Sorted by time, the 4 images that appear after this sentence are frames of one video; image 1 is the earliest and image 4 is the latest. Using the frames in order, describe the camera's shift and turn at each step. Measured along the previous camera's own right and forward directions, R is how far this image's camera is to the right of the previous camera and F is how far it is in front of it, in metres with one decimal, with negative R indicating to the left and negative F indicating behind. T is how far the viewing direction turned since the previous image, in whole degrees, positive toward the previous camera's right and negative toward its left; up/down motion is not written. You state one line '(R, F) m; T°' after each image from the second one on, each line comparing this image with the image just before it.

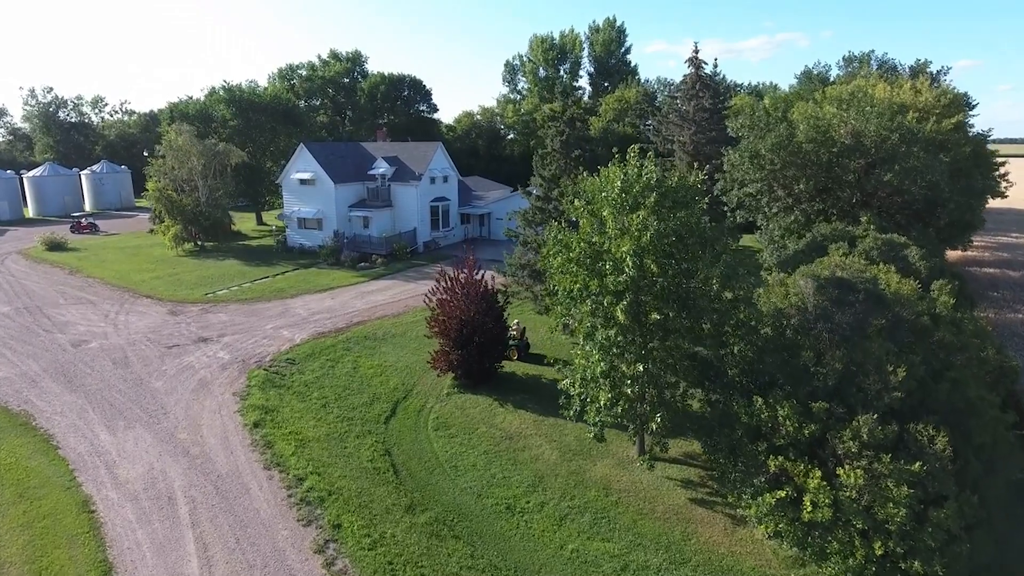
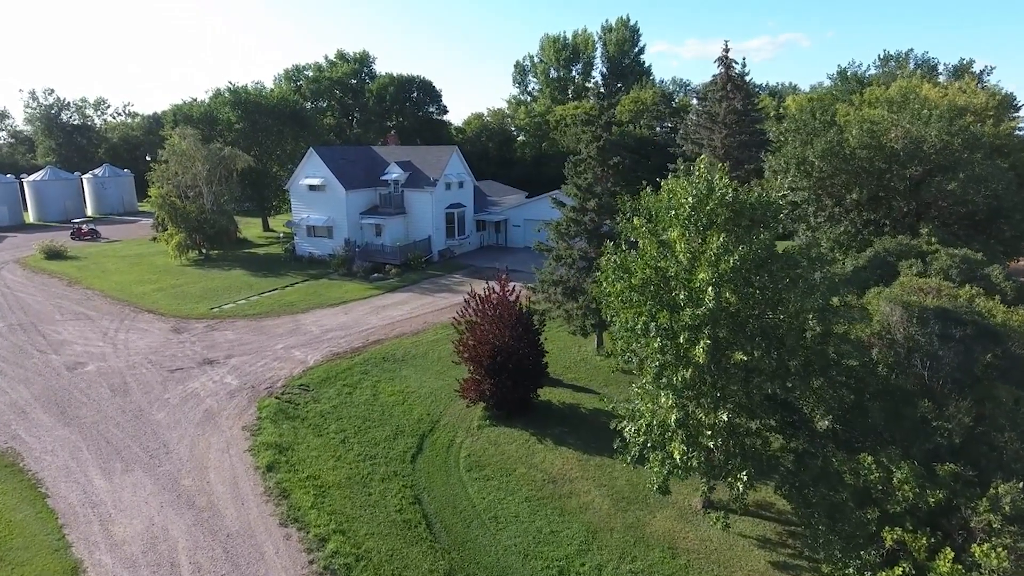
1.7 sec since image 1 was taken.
(-1.0, +1.8) m; 0°
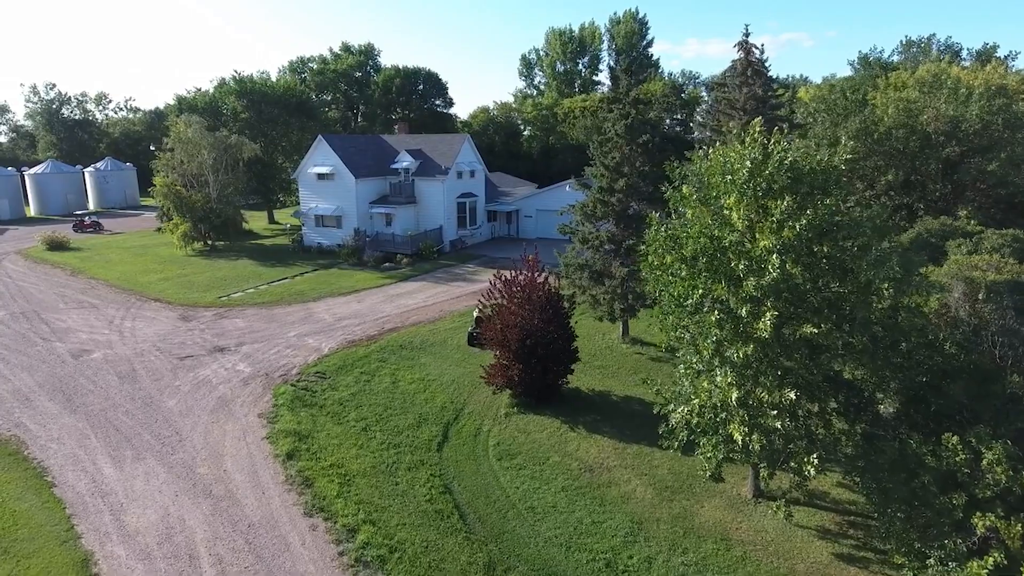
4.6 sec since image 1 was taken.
(-0.8, +0.9) m; 0°
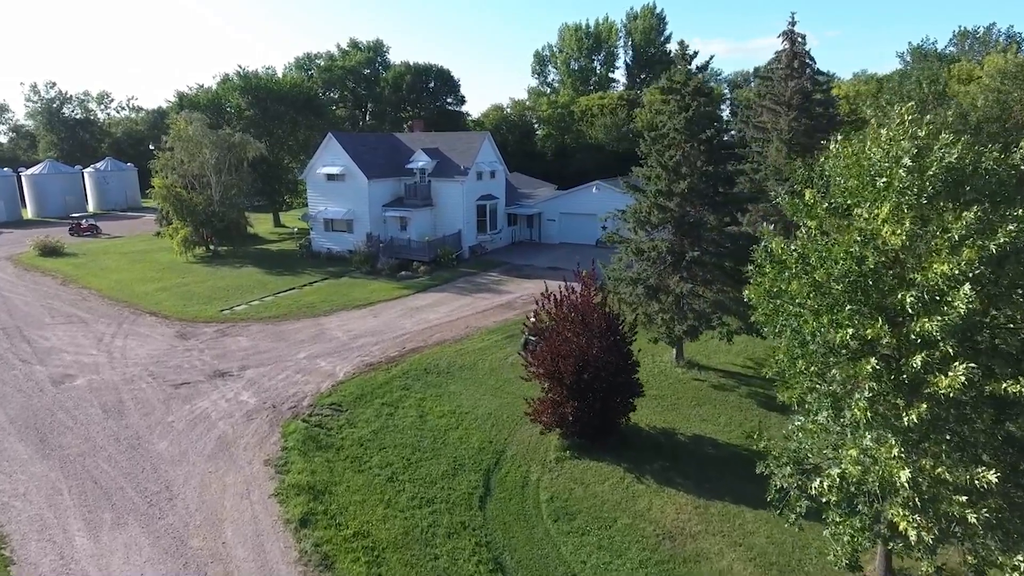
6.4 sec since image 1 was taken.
(-1.1, +2.6) m; 0°
